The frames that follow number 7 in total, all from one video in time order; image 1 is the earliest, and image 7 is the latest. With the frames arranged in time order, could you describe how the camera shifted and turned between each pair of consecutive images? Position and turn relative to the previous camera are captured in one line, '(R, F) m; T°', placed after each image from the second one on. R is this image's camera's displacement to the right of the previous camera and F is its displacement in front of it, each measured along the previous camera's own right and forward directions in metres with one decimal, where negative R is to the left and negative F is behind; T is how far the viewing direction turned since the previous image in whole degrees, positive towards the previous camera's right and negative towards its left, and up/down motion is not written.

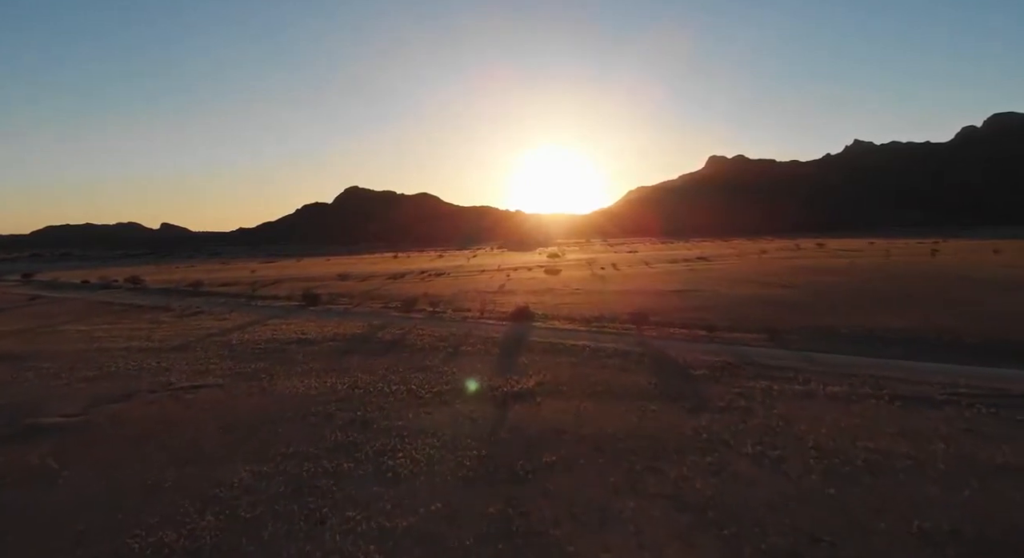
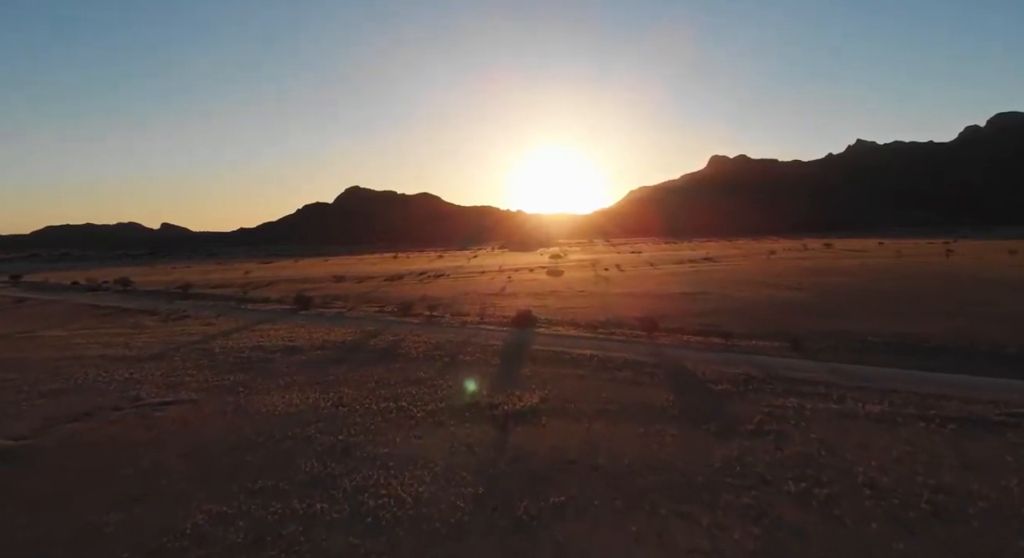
(0.0, +1.9) m; 0°
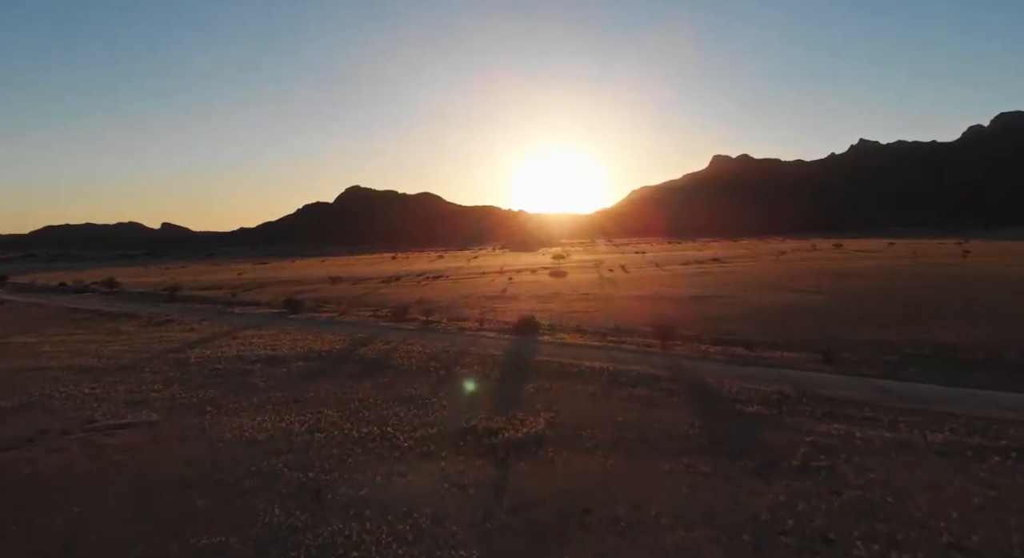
(0.0, +2.2) m; 0°
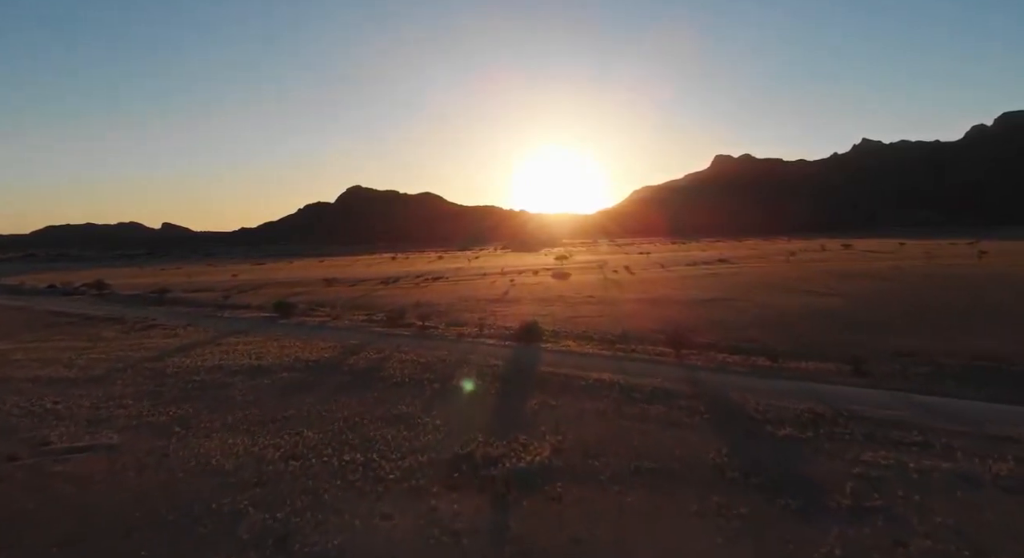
(0.0, +1.8) m; 0°
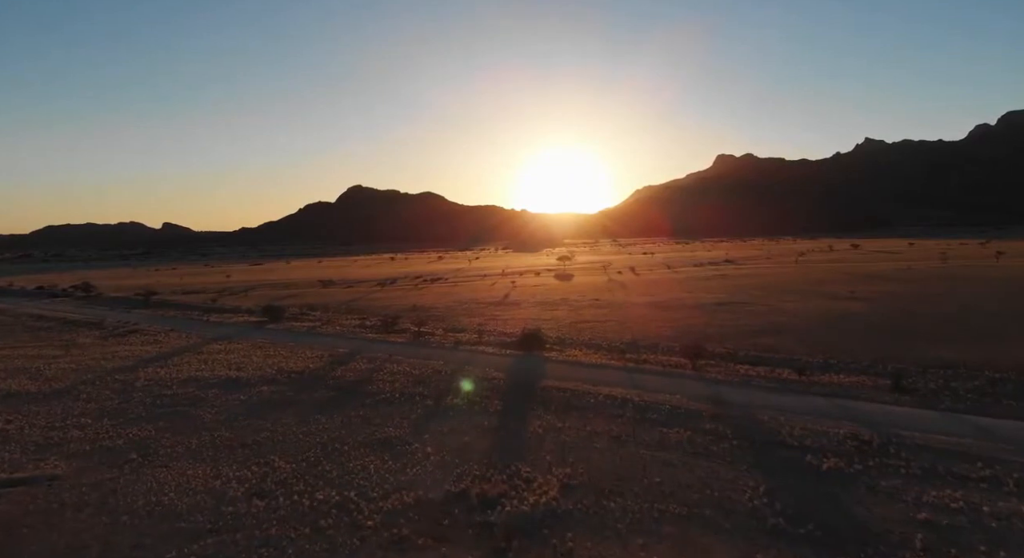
(0.0, +1.9) m; 0°
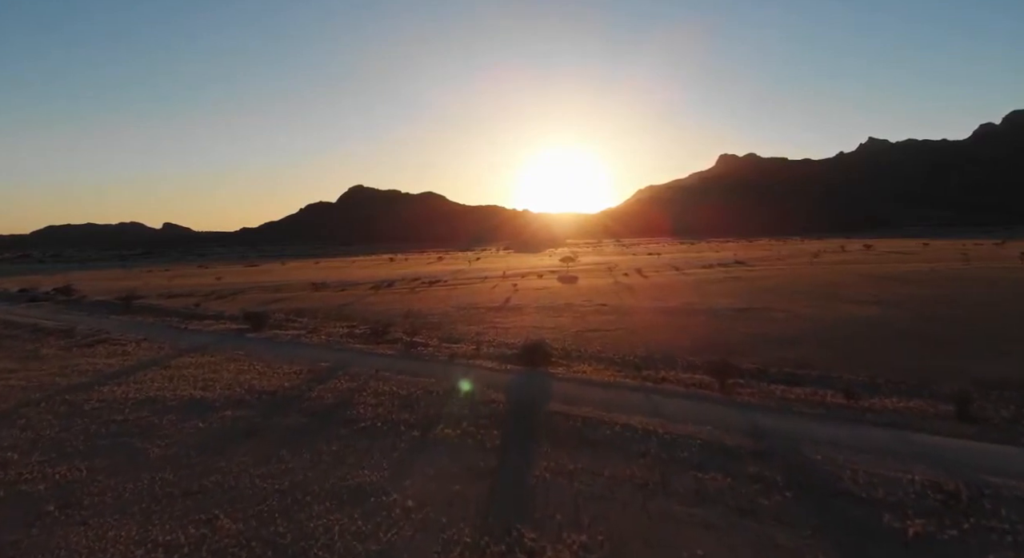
(0.0, +2.6) m; 0°
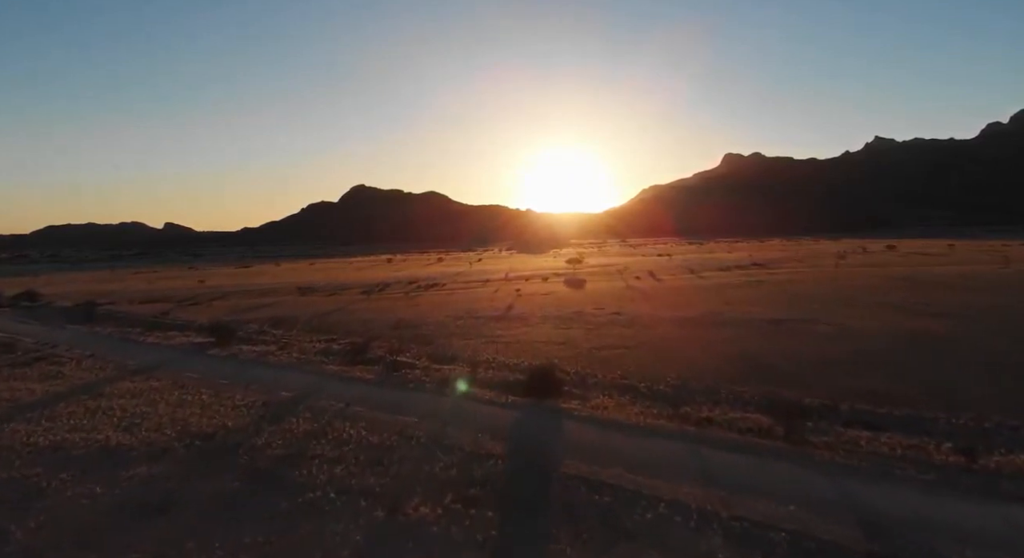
(0.0, +4.1) m; 0°
